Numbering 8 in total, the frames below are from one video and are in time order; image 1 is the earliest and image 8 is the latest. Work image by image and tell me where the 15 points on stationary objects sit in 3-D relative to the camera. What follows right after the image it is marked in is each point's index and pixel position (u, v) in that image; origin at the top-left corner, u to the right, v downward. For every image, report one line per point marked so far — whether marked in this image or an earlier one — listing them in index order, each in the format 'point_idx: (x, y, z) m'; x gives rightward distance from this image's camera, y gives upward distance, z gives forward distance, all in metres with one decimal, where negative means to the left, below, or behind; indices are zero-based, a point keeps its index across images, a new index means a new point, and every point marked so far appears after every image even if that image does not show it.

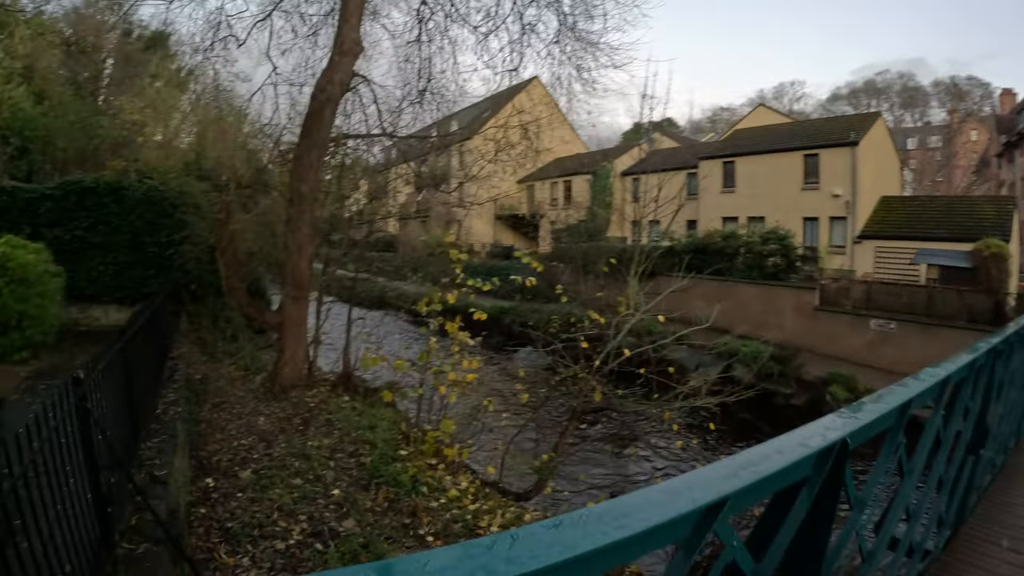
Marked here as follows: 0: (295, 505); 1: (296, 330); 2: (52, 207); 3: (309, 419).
0: (-2.4, -2.3, +7.3) m
1: (-3.1, -0.7, +10.2) m
2: (-7.1, +1.2, +10.1) m
3: (-2.7, -1.9, +9.6) m
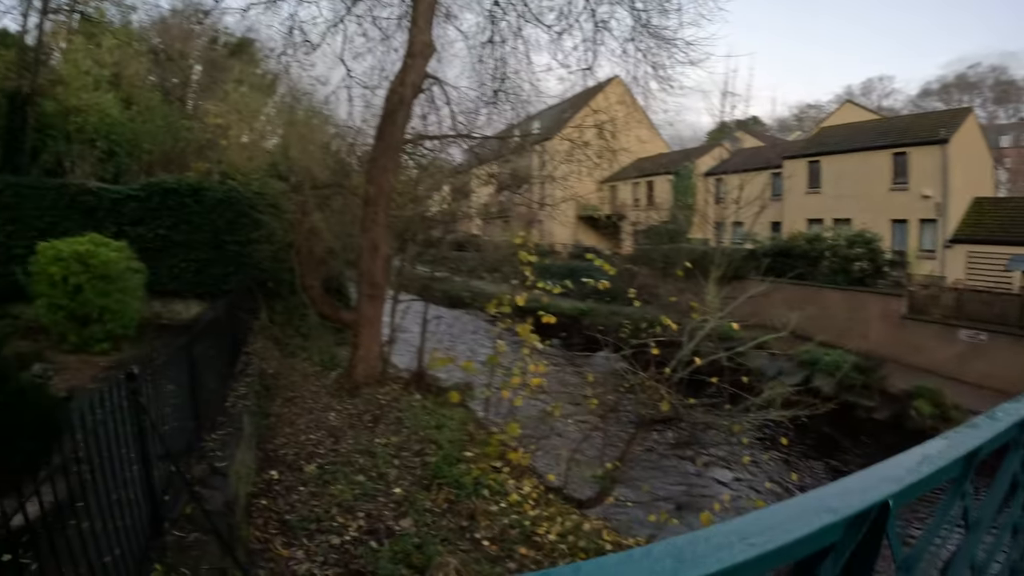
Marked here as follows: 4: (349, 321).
0: (-1.8, -2.3, +7.5) m
1: (-2.1, -0.6, +10.4) m
2: (-6.1, +1.3, +10.8) m
3: (-1.8, -1.9, +9.7) m
4: (-2.5, -0.5, +10.6) m
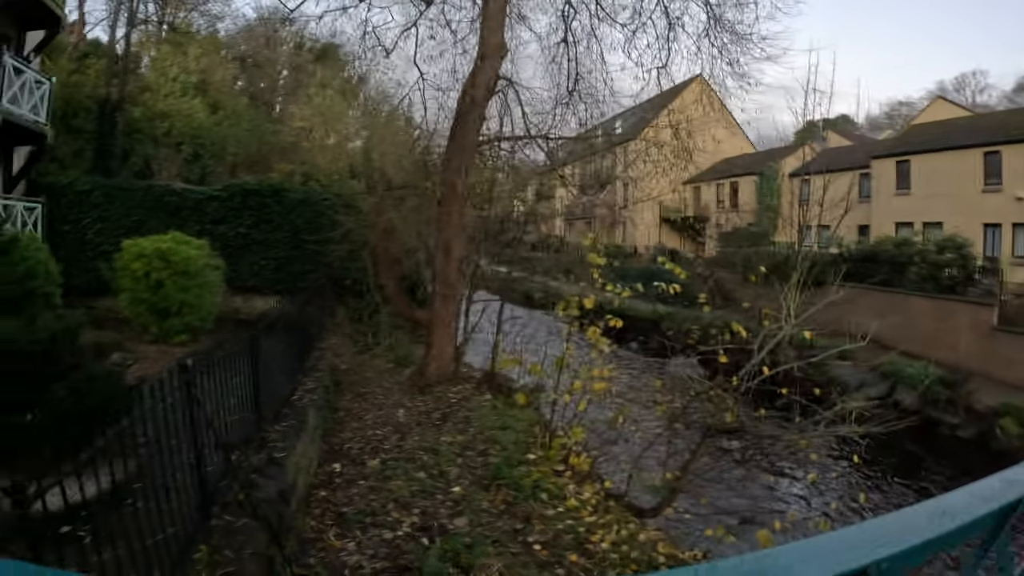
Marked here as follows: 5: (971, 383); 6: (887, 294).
0: (-1.2, -2.3, +7.6) m
1: (-1.1, -0.6, +10.5) m
2: (-5.0, +1.4, +11.4) m
3: (-1.0, -1.9, +9.8) m
4: (-1.5, -0.5, +10.8) m
5: (+8.2, -1.7, +12.0) m
6: (+7.9, -0.1, +14.8) m
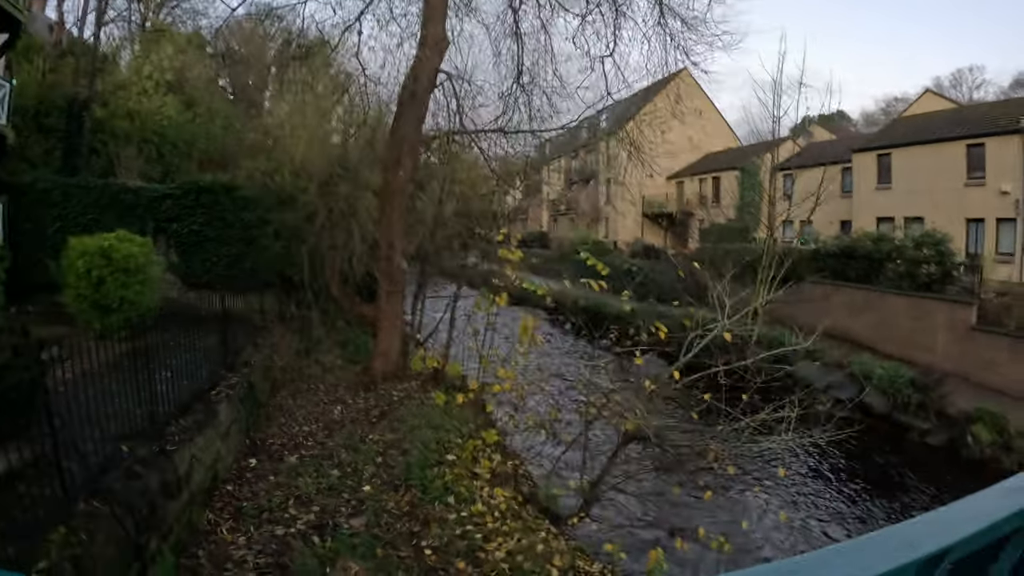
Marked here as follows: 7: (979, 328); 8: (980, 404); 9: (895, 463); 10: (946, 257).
0: (-2.2, -2.3, +7.5) m
1: (-2.0, -0.6, +10.5) m
2: (-5.8, +1.4, +11.5) m
3: (-1.9, -1.8, +9.7) m
4: (-2.3, -0.5, +10.8) m
5: (+7.4, -1.7, +11.5) m
6: (+7.2, -0.1, +14.3) m
7: (+8.2, -0.7, +11.8) m
8: (+7.6, -1.9, +11.0) m
9: (+5.9, -2.7, +10.4) m
10: (+8.2, +0.6, +13.1) m
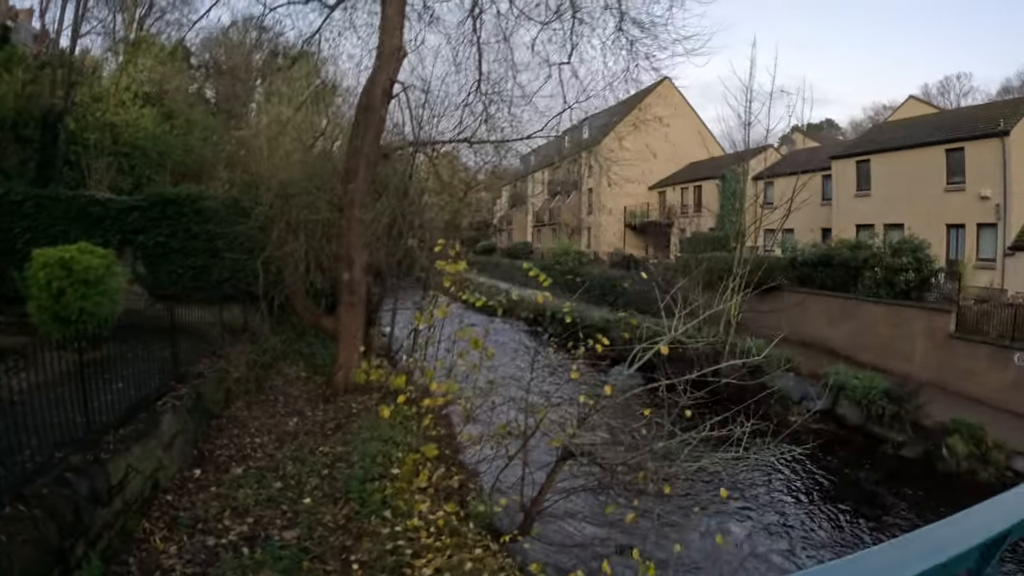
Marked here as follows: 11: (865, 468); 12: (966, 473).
0: (-2.8, -2.4, +7.4) m
1: (-2.5, -0.8, +10.4) m
2: (-6.4, +1.2, +11.6) m
3: (-2.5, -2.0, +9.7) m
4: (-2.9, -0.6, +10.7) m
5: (+6.8, -1.8, +11.2) m
6: (+6.7, -0.2, +14.0) m
7: (+7.6, -0.8, +11.6) m
8: (+7.0, -2.0, +10.7) m
9: (+5.3, -2.8, +10.1) m
10: (+7.6, +0.5, +12.9) m
11: (+5.4, -2.8, +10.3) m
12: (+6.5, -2.7, +9.6) m
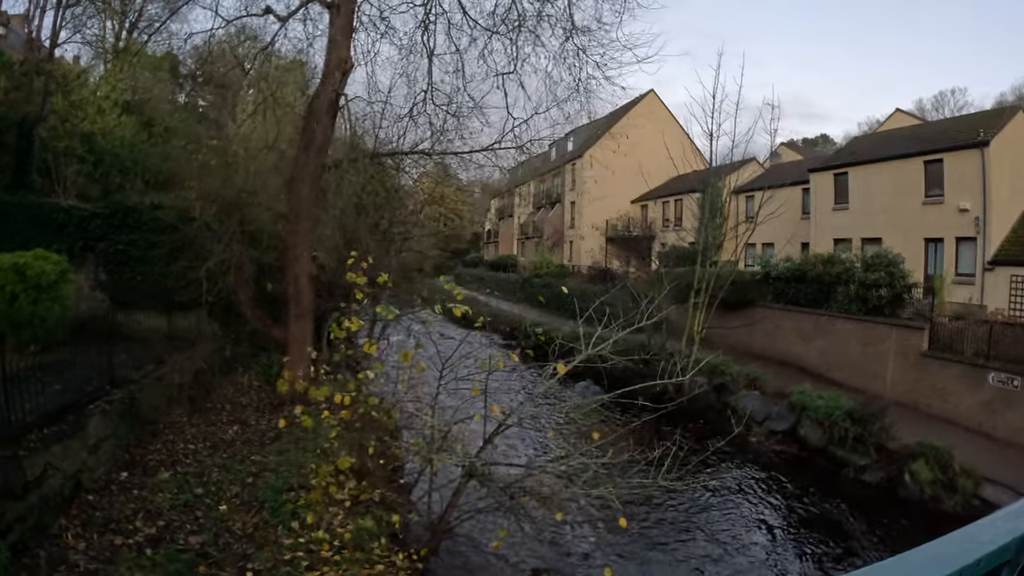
0: (-3.8, -2.5, +7.4) m
1: (-3.3, -0.9, +10.4) m
2: (-7.1, +1.1, +11.7) m
3: (-3.3, -2.1, +9.6) m
4: (-3.7, -0.8, +10.7) m
5: (+6.0, -2.1, +10.8) m
6: (+6.1, -0.6, +13.6) m
7: (+6.9, -1.1, +11.1) m
8: (+6.2, -2.2, +10.3) m
9: (+4.5, -3.0, +9.7) m
10: (+7.0, +0.2, +12.4) m
11: (+4.6, -3.0, +9.9) m
12: (+5.7, -2.9, +9.1) m
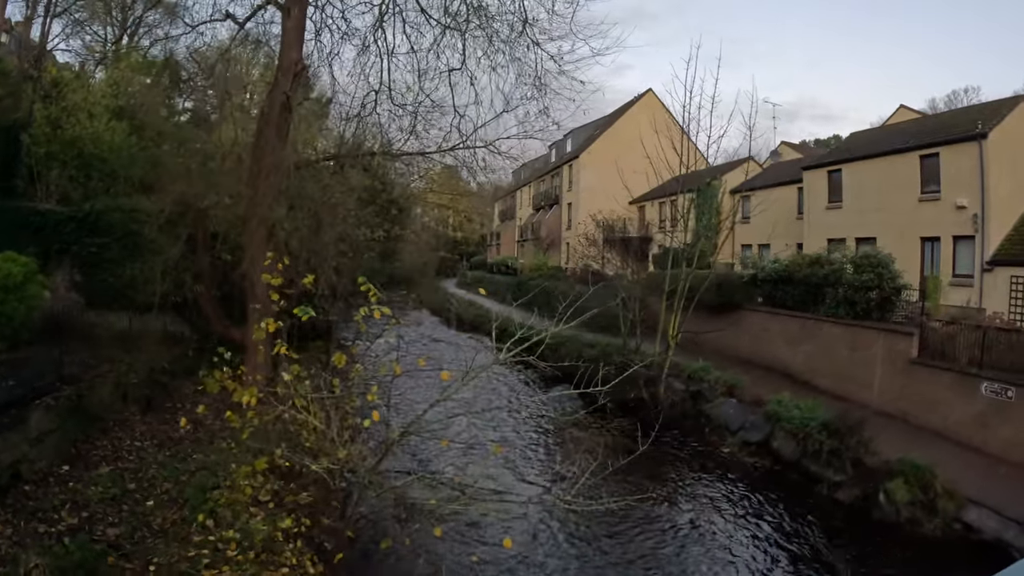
0: (-4.6, -2.4, +7.4) m
1: (-4.0, -0.9, +10.4) m
2: (-7.6, +1.1, +12.0) m
3: (-4.0, -2.1, +9.6) m
4: (-4.3, -0.8, +10.7) m
5: (+5.4, -2.1, +10.1) m
6: (+5.7, -0.6, +12.9) m
7: (+6.3, -1.1, +10.4) m
8: (+5.6, -2.3, +9.6) m
9: (+3.8, -3.0, +9.1) m
10: (+6.4, +0.1, +11.7) m
11: (+3.9, -3.0, +9.3) m
12: (+4.9, -2.9, +8.5) m
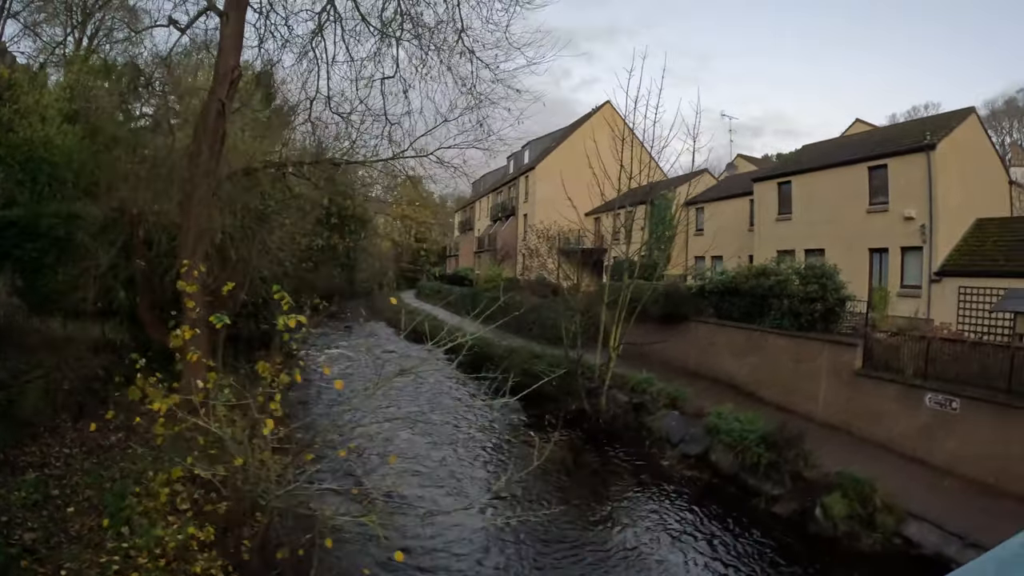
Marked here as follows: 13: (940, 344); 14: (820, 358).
0: (-5.5, -2.5, +7.2) m
1: (-4.9, -1.0, +10.2) m
2: (-8.5, +1.0, +11.9) m
3: (-4.9, -2.2, +9.4) m
4: (-5.2, -0.9, +10.5) m
5: (+4.5, -2.2, +10.0) m
6: (+4.8, -0.8, +12.8) m
7: (+5.4, -1.3, +10.2) m
8: (+4.7, -2.4, +9.4) m
9: (+2.9, -3.2, +9.0) m
10: (+5.5, 0.0, +11.6) m
11: (+3.0, -3.1, +9.1) m
12: (+4.0, -3.0, +8.3) m
13: (+5.9, -0.8, +9.4) m
14: (+5.2, -1.1, +11.0) m
